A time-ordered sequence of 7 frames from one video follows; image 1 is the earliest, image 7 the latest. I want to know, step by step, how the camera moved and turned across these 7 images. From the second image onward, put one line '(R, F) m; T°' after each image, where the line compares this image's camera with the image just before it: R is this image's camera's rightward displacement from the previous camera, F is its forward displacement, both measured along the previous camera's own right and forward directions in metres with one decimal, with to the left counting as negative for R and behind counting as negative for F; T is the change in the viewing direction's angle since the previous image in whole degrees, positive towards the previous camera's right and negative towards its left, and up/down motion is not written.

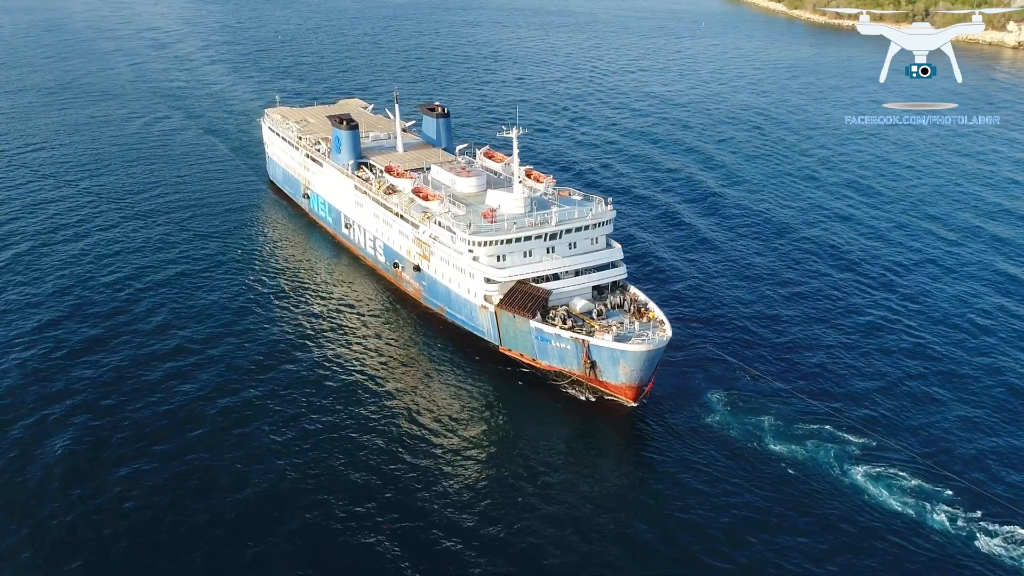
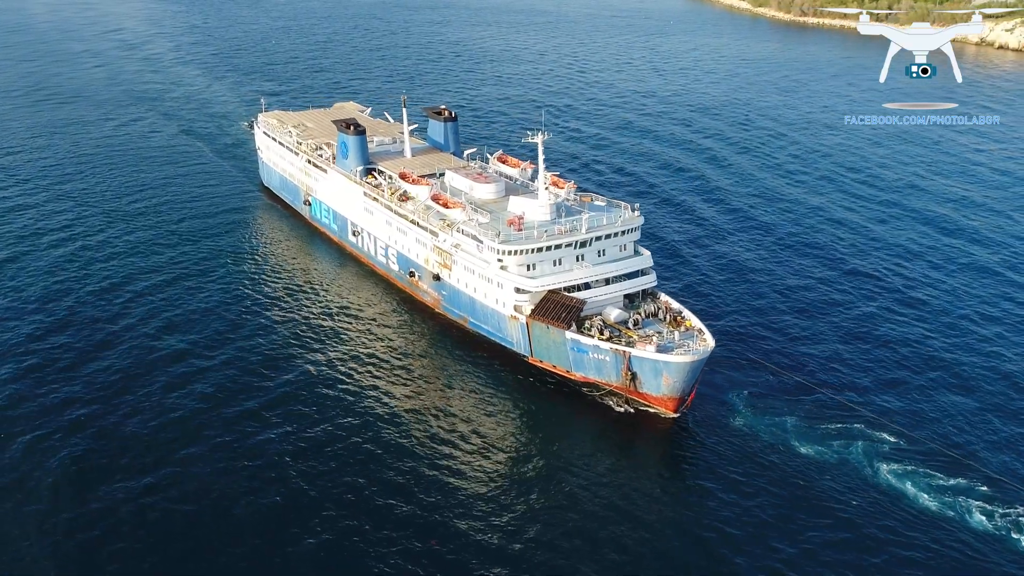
(-3.2, +1.2) m; +2°
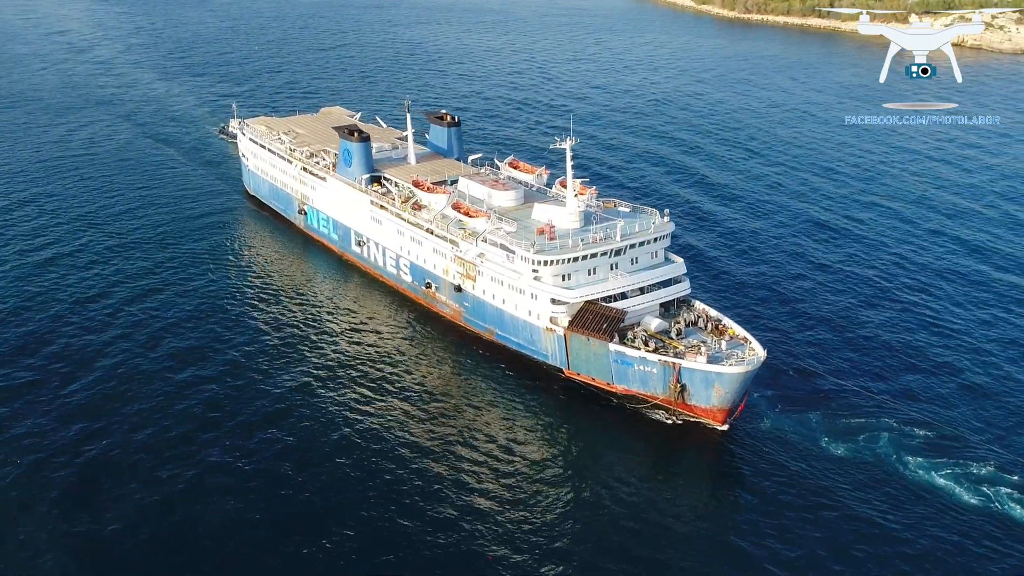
(-4.2, +1.5) m; +4°
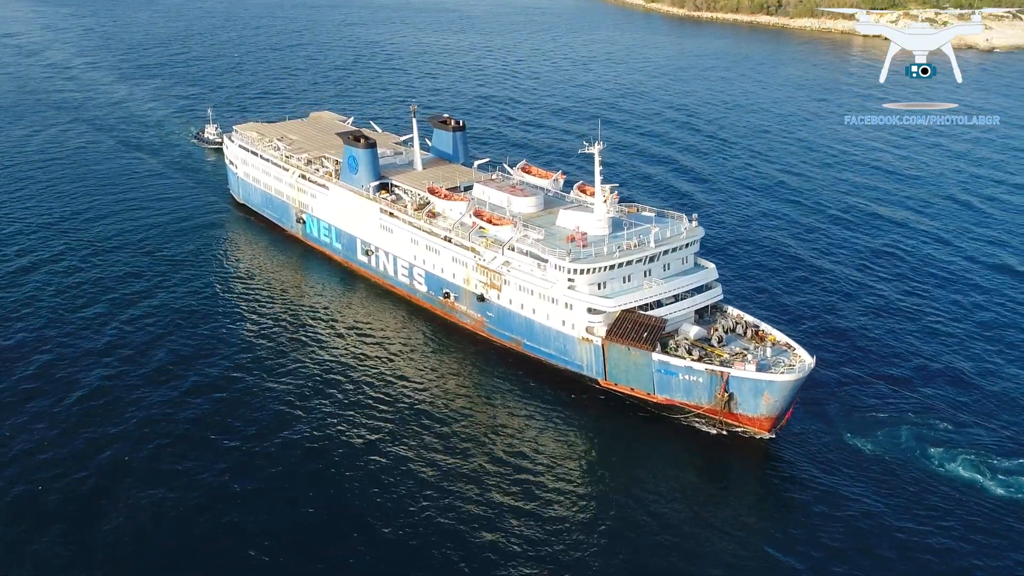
(-3.8, +1.3) m; +3°
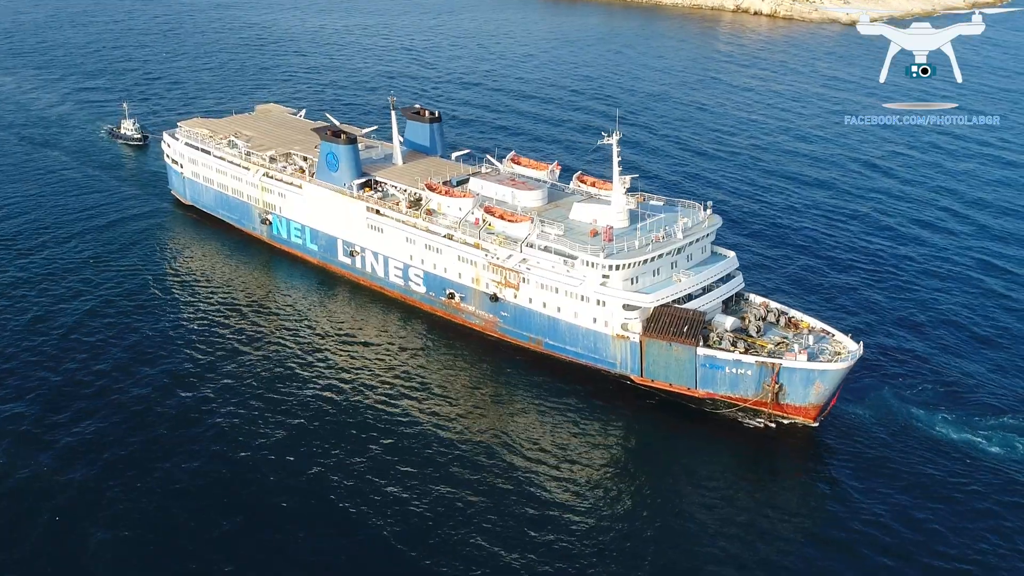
(-6.8, +2.1) m; +8°
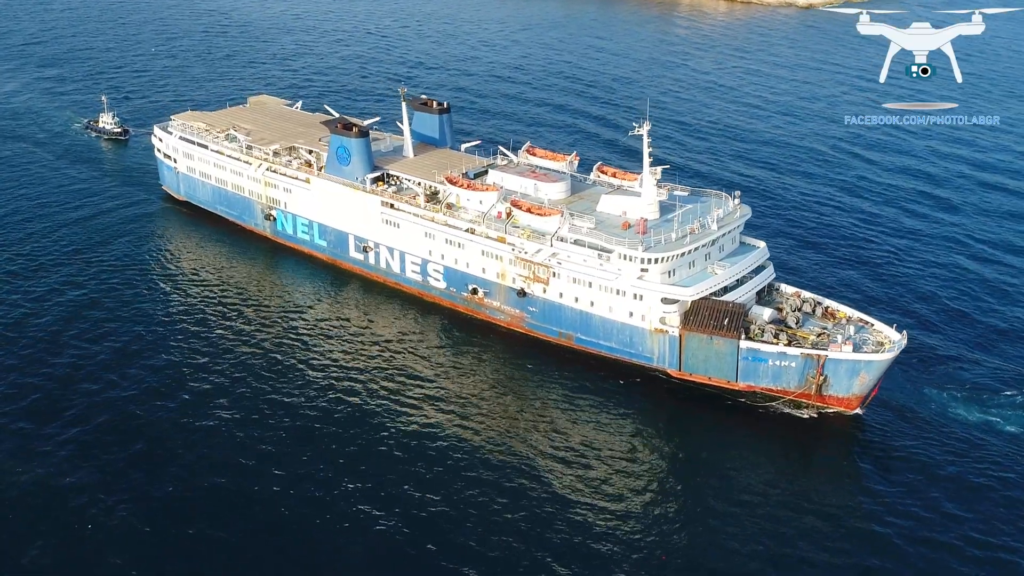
(-3.4, +1.0) m; +3°
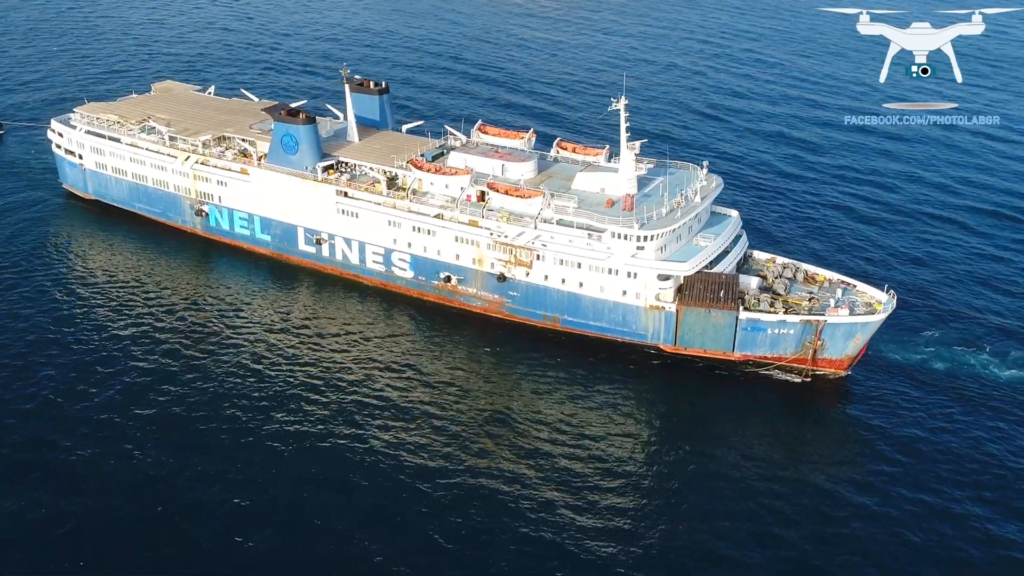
(-6.3, +1.6) m; +9°
